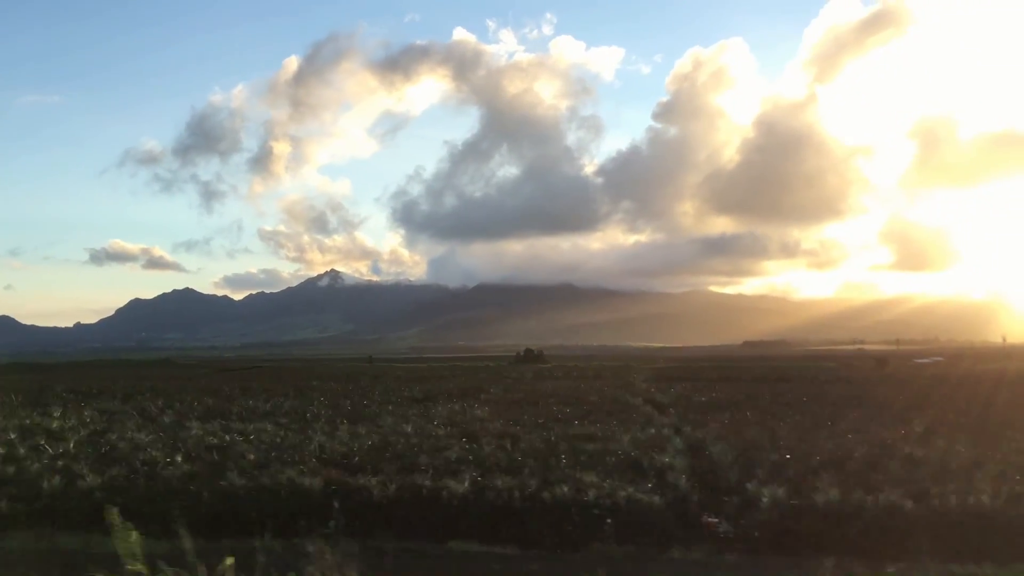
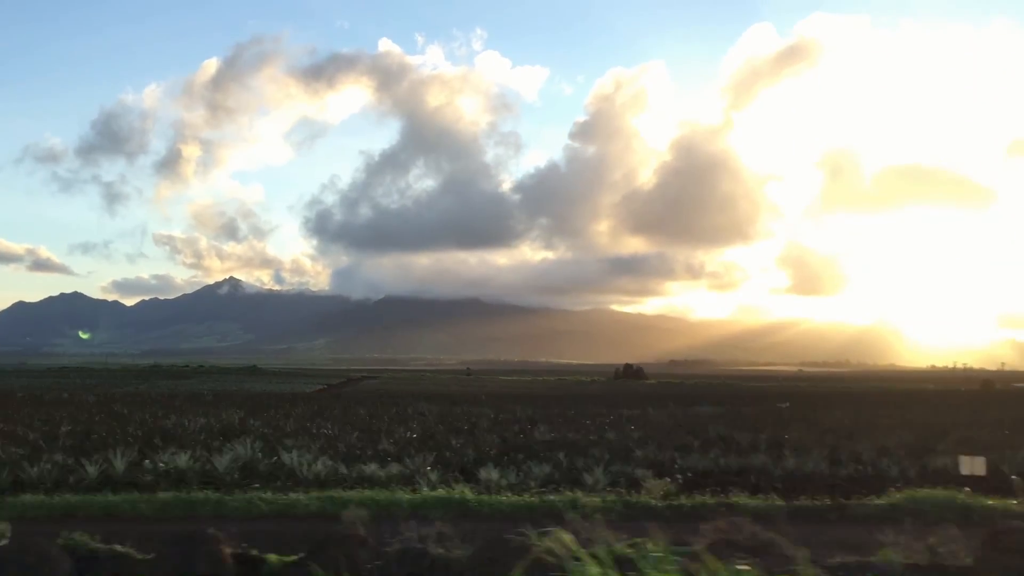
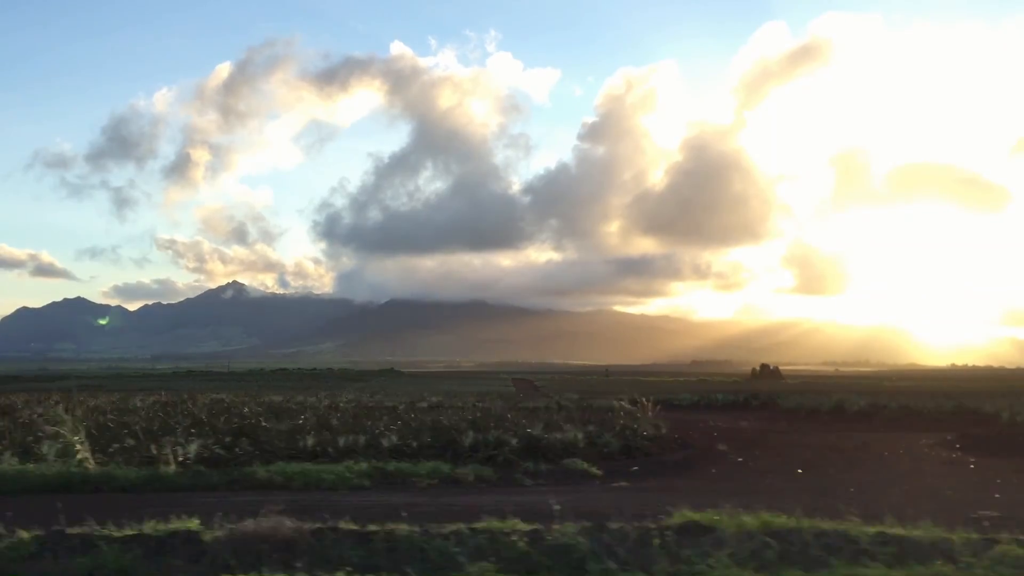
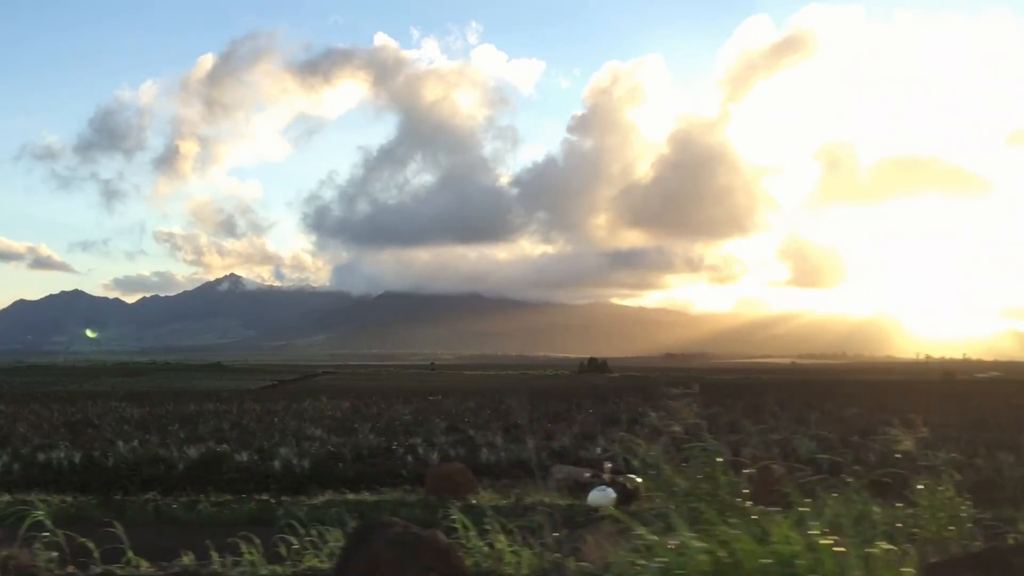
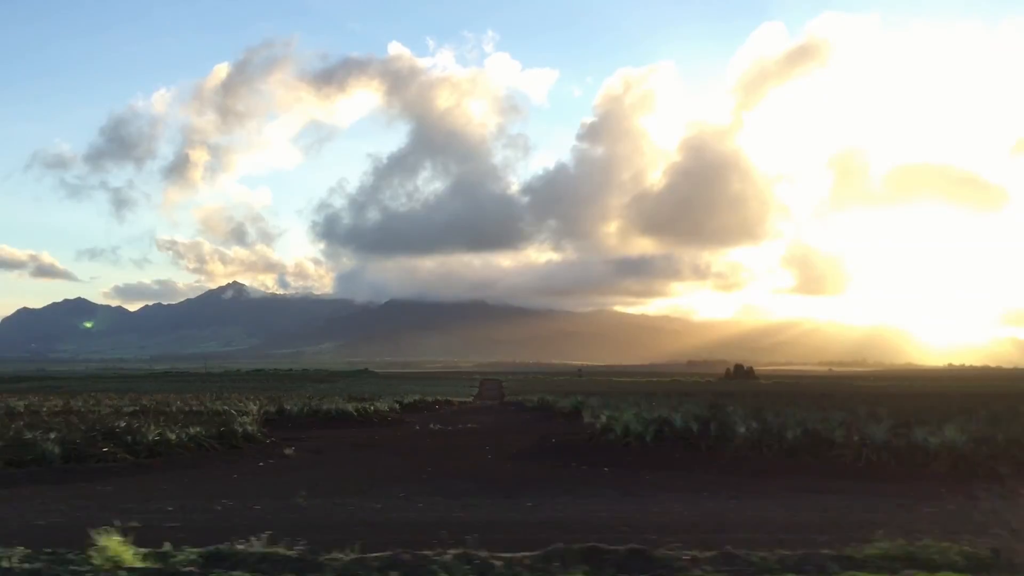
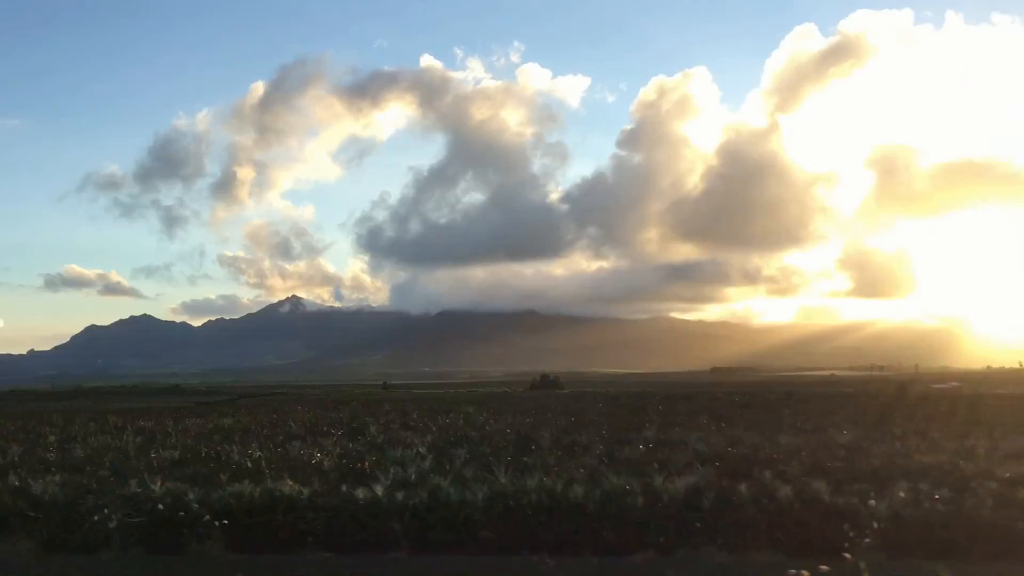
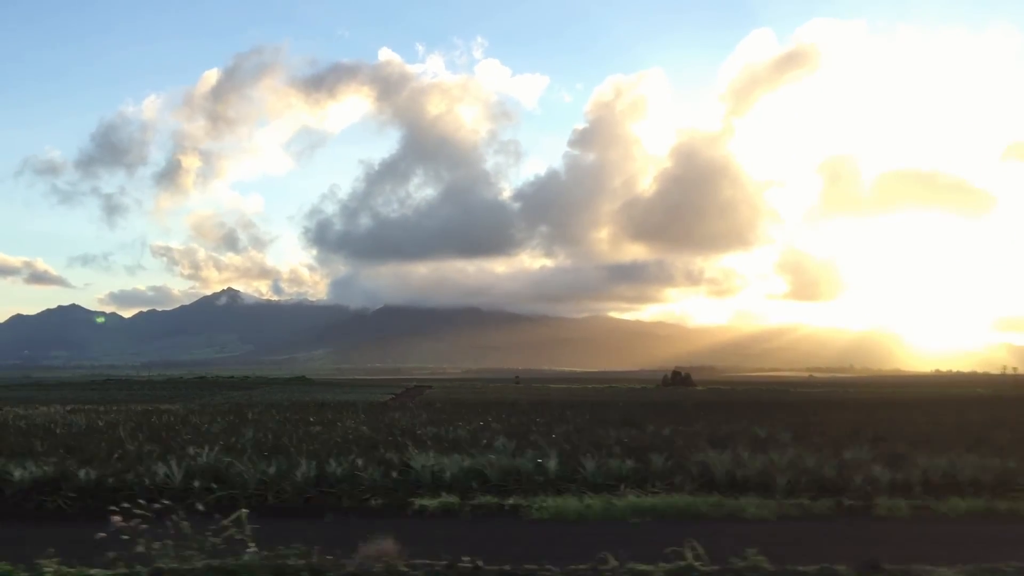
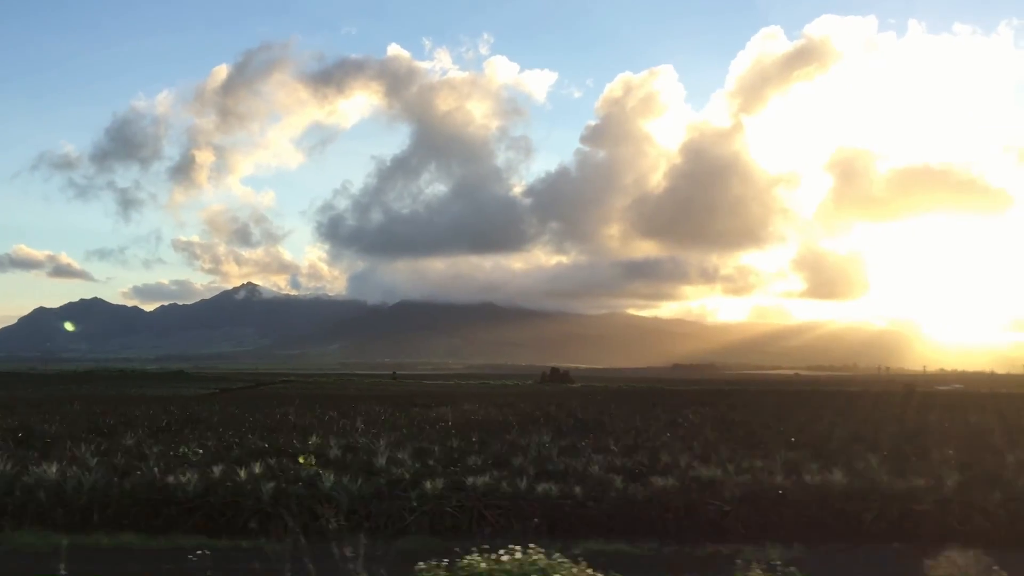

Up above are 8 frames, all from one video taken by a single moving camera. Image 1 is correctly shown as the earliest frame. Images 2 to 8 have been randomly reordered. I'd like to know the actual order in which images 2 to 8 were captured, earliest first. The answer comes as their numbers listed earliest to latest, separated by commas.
6, 8, 4, 2, 7, 5, 3
